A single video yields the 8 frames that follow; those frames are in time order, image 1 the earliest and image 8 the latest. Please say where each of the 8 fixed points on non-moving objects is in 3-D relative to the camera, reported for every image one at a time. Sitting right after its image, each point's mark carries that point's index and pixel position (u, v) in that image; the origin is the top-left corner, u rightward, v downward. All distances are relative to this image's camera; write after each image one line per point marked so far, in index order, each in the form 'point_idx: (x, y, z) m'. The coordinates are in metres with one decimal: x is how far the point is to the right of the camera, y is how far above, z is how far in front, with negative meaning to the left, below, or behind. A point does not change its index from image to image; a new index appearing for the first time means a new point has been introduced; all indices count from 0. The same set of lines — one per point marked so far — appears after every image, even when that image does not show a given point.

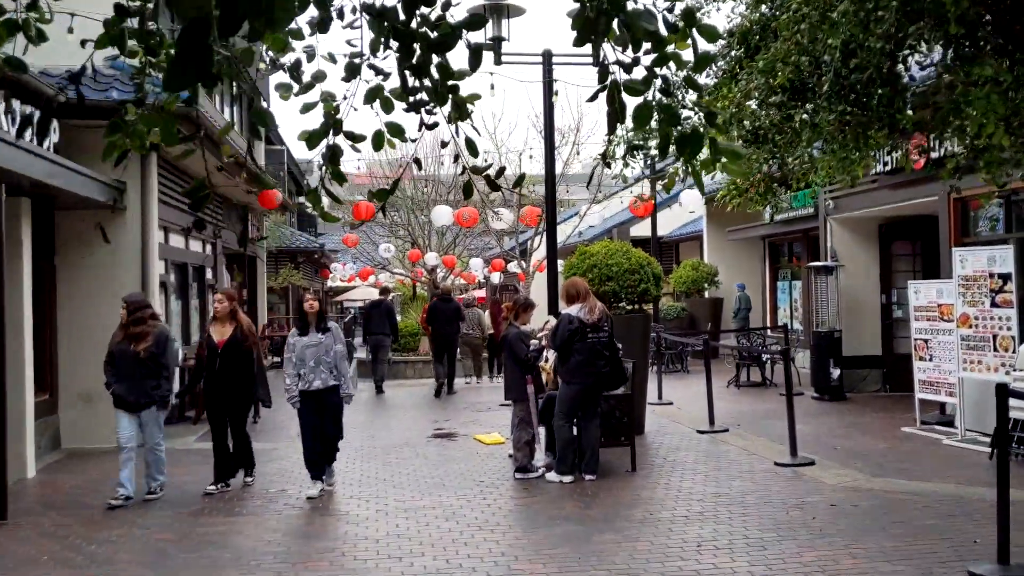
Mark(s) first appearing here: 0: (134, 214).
0: (-3.9, +0.8, +10.4) m
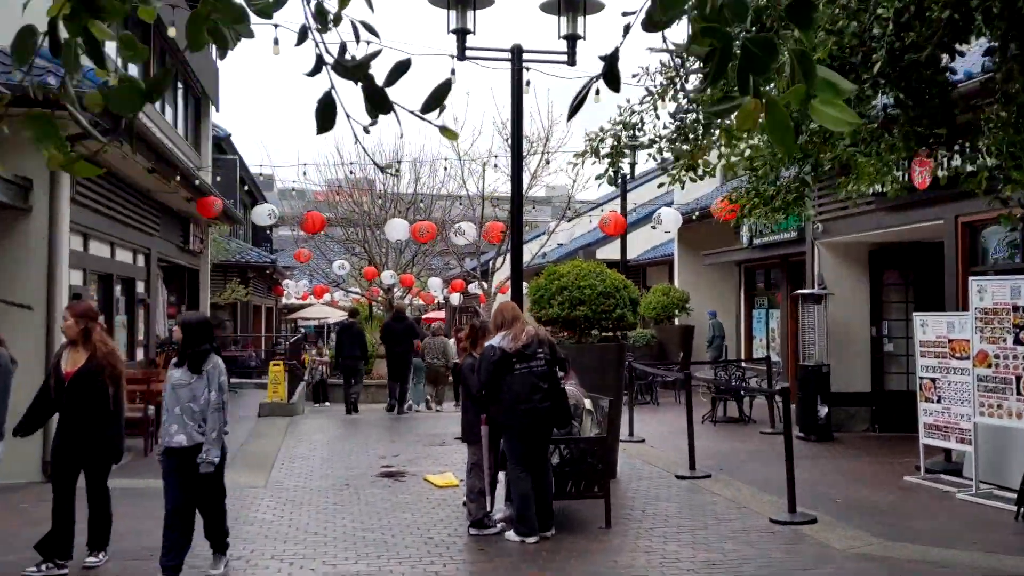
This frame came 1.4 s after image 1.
0: (-4.2, +0.6, +9.1) m
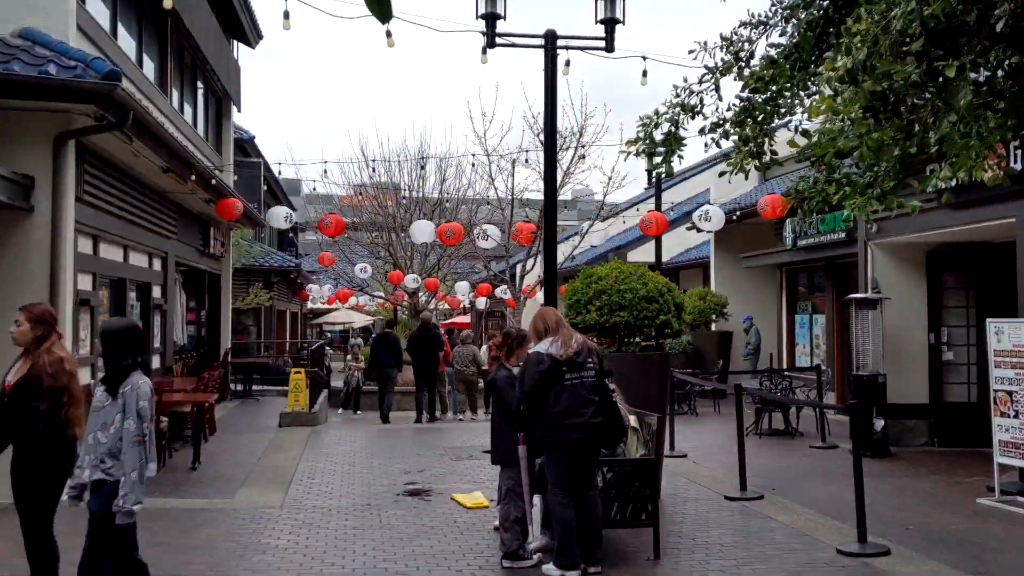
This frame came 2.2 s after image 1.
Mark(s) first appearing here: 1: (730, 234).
0: (-3.9, +0.6, +8.5) m
1: (+4.0, +1.0, +18.5) m
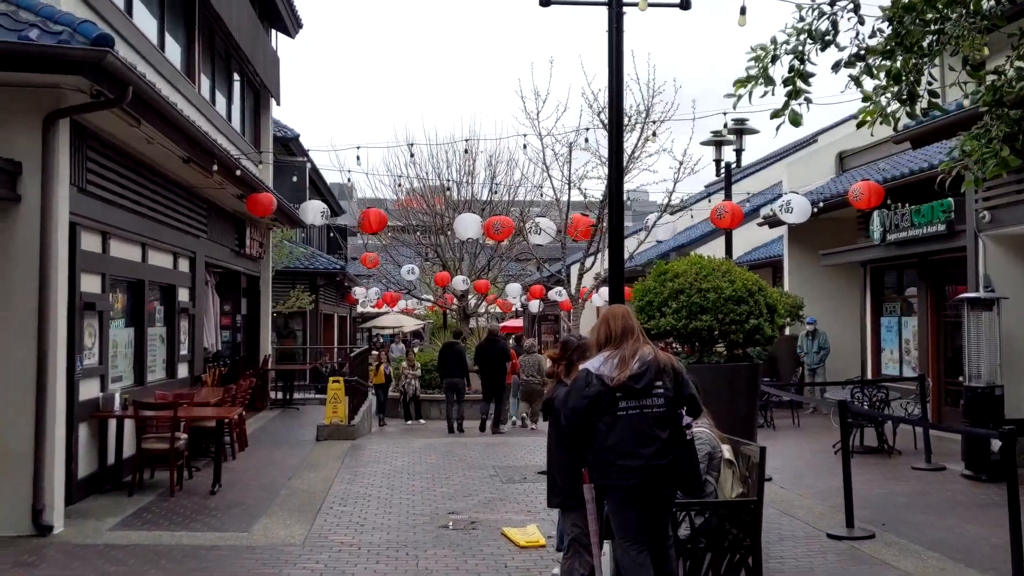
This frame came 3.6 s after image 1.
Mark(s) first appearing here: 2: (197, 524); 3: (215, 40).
0: (-3.5, +0.6, +7.4) m
1: (+4.9, +1.0, +17.0) m
2: (-2.5, -1.8, +7.9) m
3: (-4.4, +3.7, +15.2) m
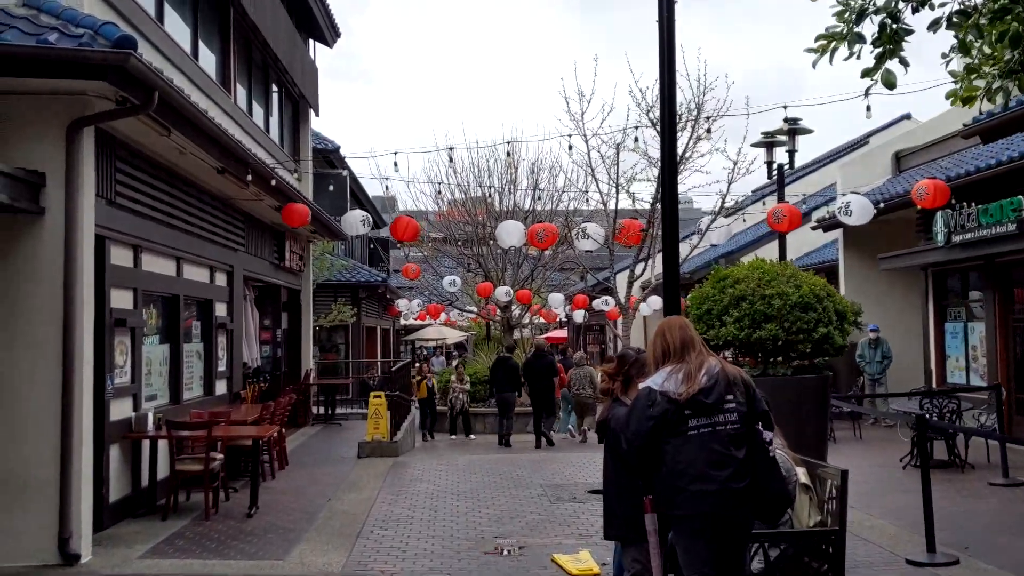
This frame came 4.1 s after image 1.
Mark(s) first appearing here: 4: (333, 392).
0: (-3.2, +0.5, +7.1) m
1: (+5.6, +0.9, +16.3) m
2: (-2.1, -1.9, +7.5) m
3: (-3.8, +3.5, +15.0) m
4: (-3.3, -1.9, +18.7) m
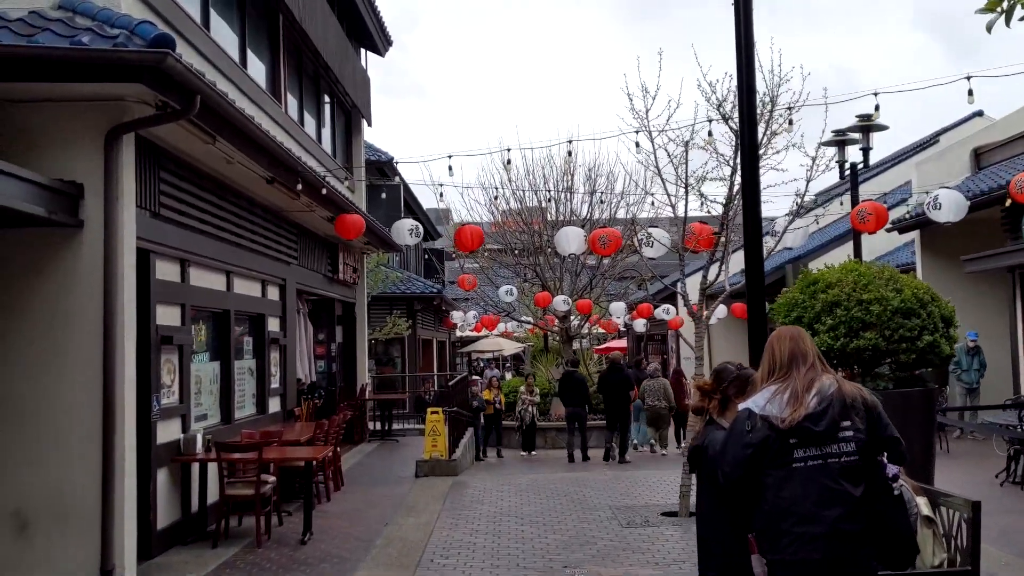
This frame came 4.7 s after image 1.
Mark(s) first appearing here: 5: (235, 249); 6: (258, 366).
0: (-2.7, +0.4, +6.7) m
1: (+6.5, +0.8, +15.4) m
2: (-1.6, -2.0, +7.1) m
3: (-3.0, +3.3, +14.6) m
4: (-2.2, -2.1, +18.3) m
5: (-2.8, +0.4, +10.2) m
6: (-2.9, -0.9, +11.5) m
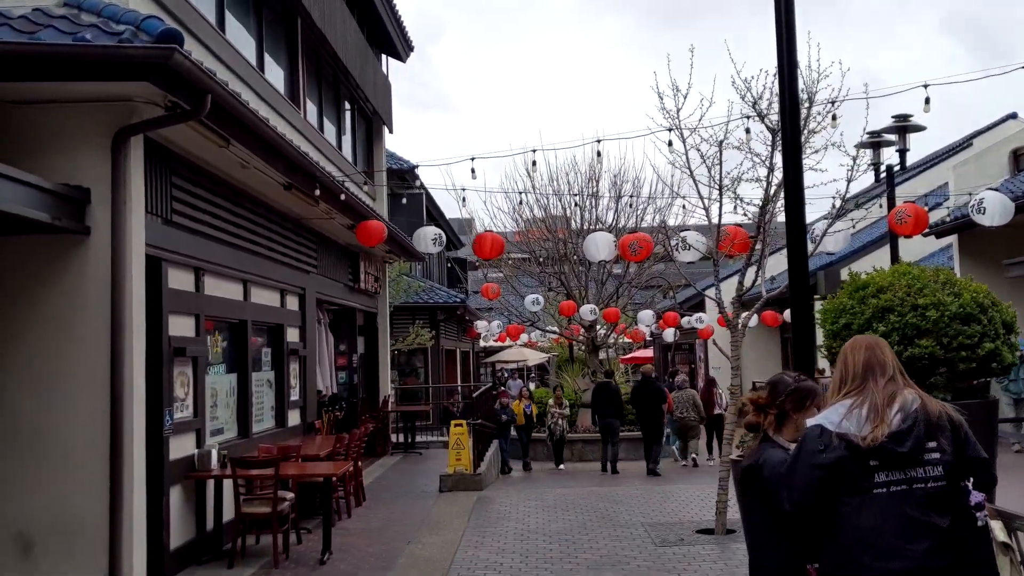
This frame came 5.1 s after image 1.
0: (-2.6, +0.3, +6.4) m
1: (+6.9, +0.7, +14.9) m
2: (-1.4, -2.1, +6.7) m
3: (-2.7, +3.2, +14.4) m
4: (-1.7, -2.3, +17.9) m
5: (-2.5, +0.3, +9.9) m
6: (-2.6, -1.0, +11.2) m
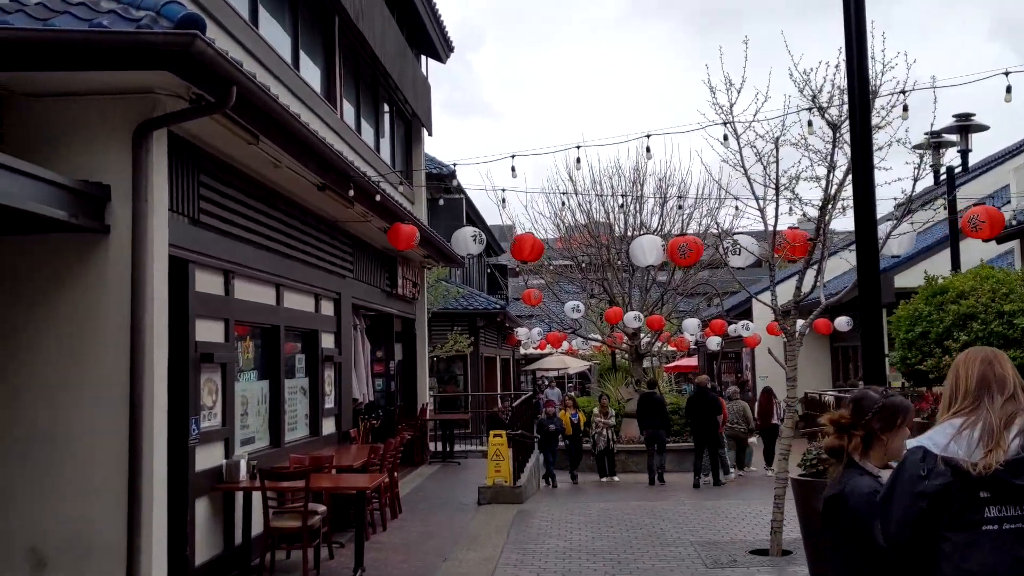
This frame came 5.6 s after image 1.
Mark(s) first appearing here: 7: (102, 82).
0: (-2.3, +0.3, +6.1) m
1: (+7.5, +0.6, +14.2) m
2: (-1.1, -2.1, +6.3) m
3: (-2.1, +3.1, +14.1) m
4: (-1.0, -2.4, +17.5) m
5: (-2.1, +0.3, +9.6) m
6: (-2.1, -1.0, +10.8) m
7: (-2.4, +1.2, +5.8) m
